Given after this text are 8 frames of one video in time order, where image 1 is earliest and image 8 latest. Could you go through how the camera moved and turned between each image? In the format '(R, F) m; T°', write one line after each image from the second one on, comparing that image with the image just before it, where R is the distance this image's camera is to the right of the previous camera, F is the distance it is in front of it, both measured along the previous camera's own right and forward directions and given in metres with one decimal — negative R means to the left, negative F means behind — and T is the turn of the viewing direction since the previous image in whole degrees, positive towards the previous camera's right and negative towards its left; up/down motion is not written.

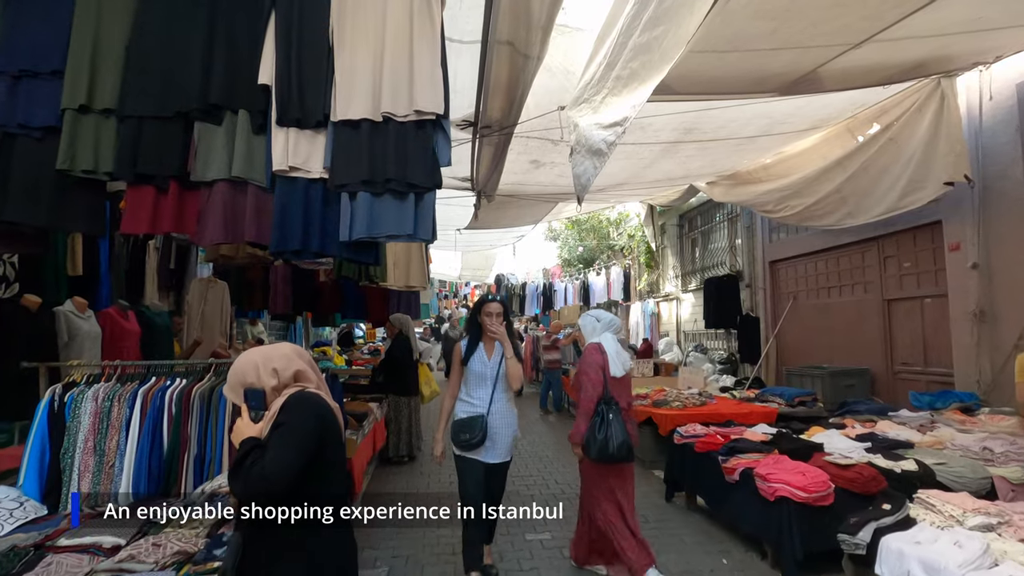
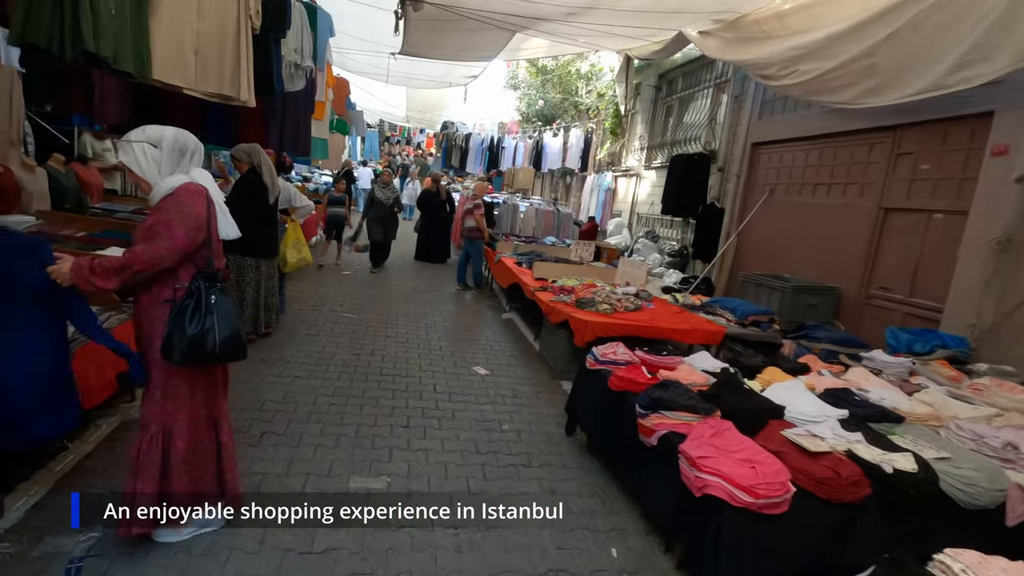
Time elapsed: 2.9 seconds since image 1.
(+0.6, +1.4) m; +5°
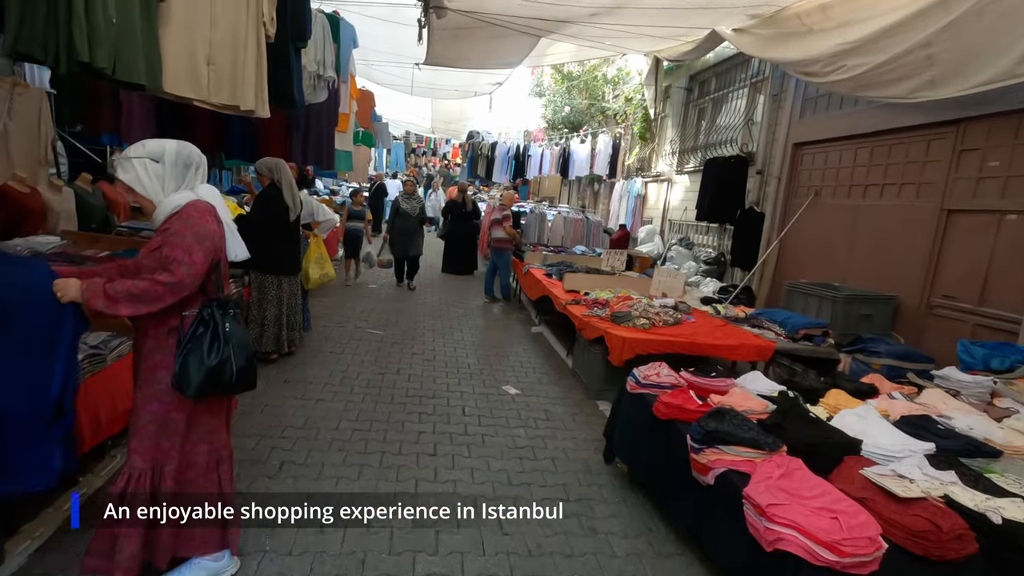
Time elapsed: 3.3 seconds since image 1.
(0.0, +0.2) m; -3°
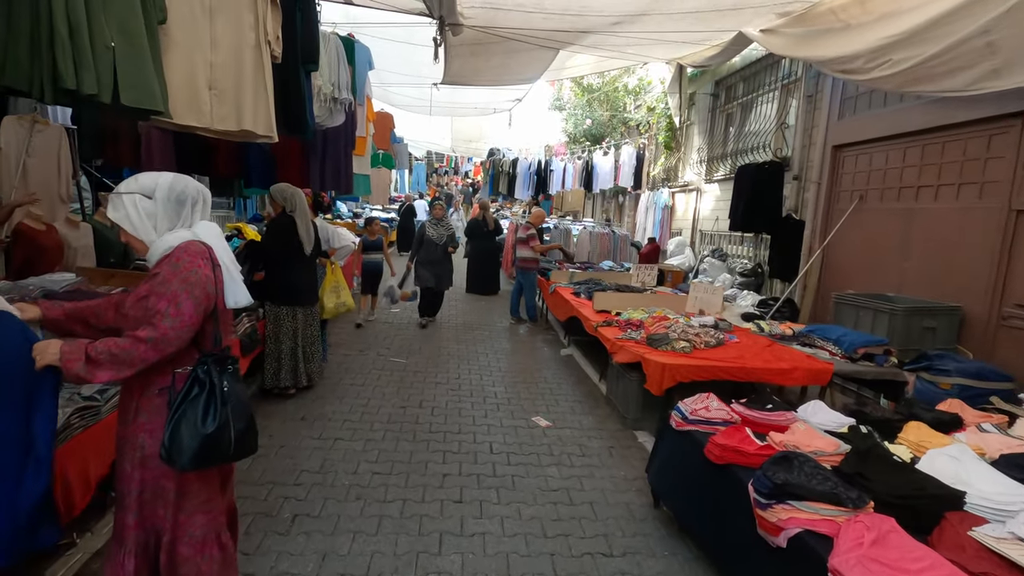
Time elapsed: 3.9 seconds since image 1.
(0.0, +0.3) m; -3°
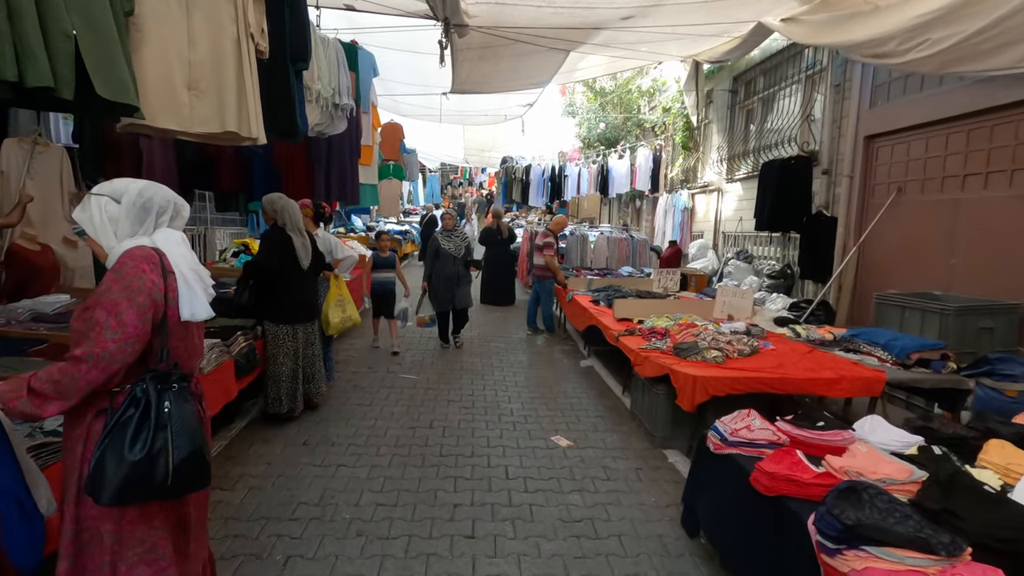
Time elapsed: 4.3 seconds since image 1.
(0.0, +0.3) m; -2°
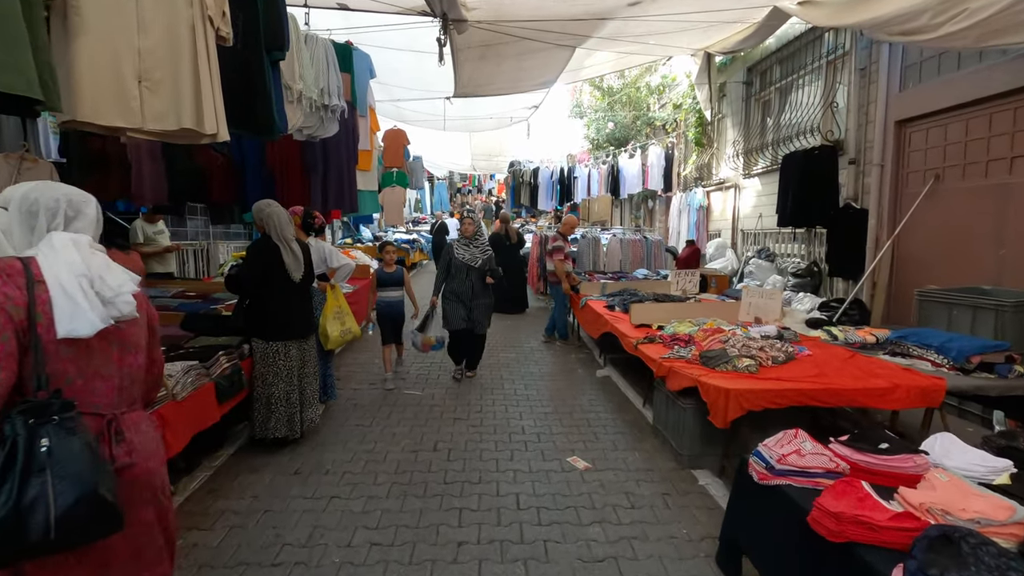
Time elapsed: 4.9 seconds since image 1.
(0.0, +0.3) m; -1°
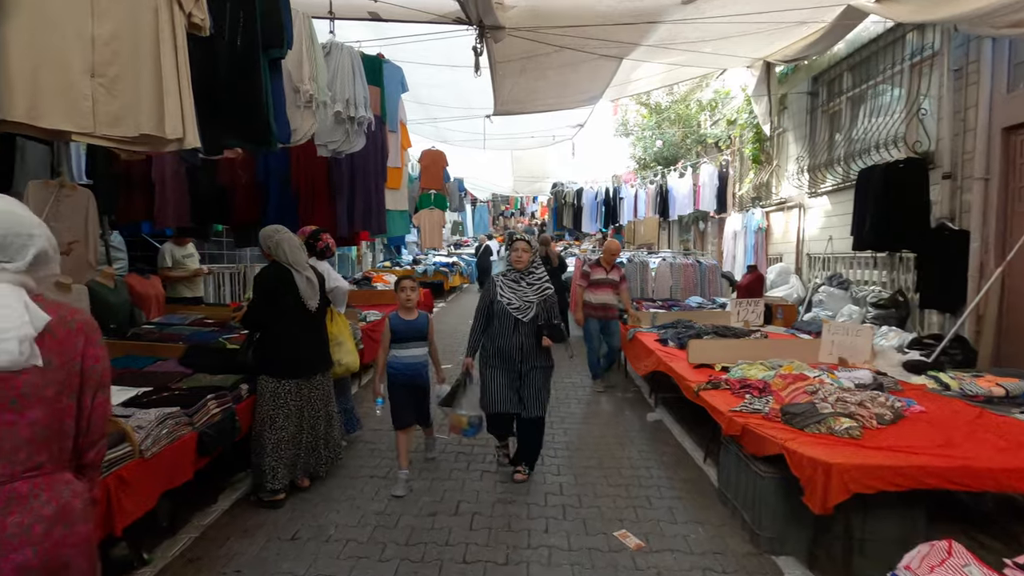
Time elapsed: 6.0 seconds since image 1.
(0.0, +0.5) m; -5°
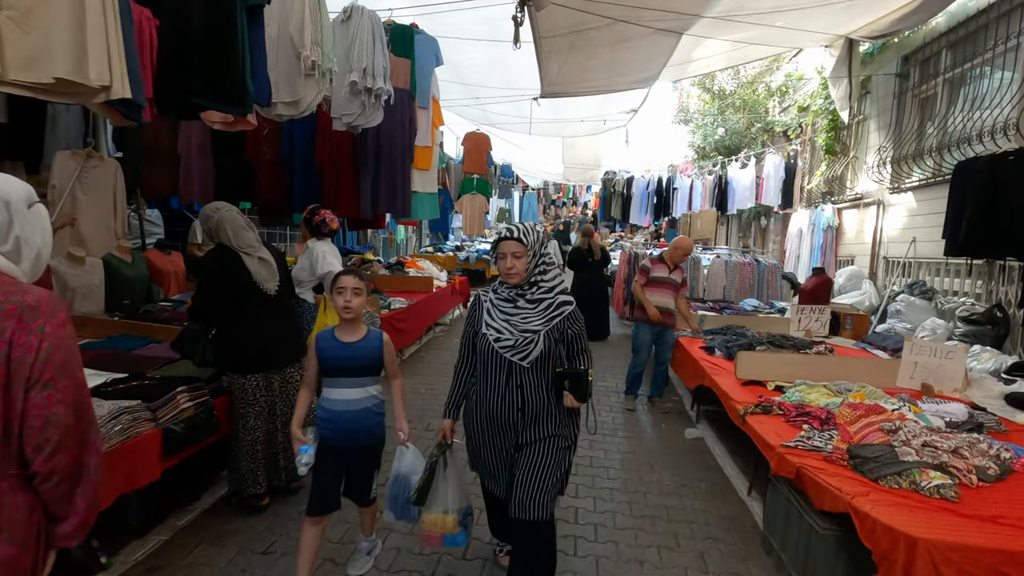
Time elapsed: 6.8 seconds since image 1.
(+0.2, +0.4) m; -5°
